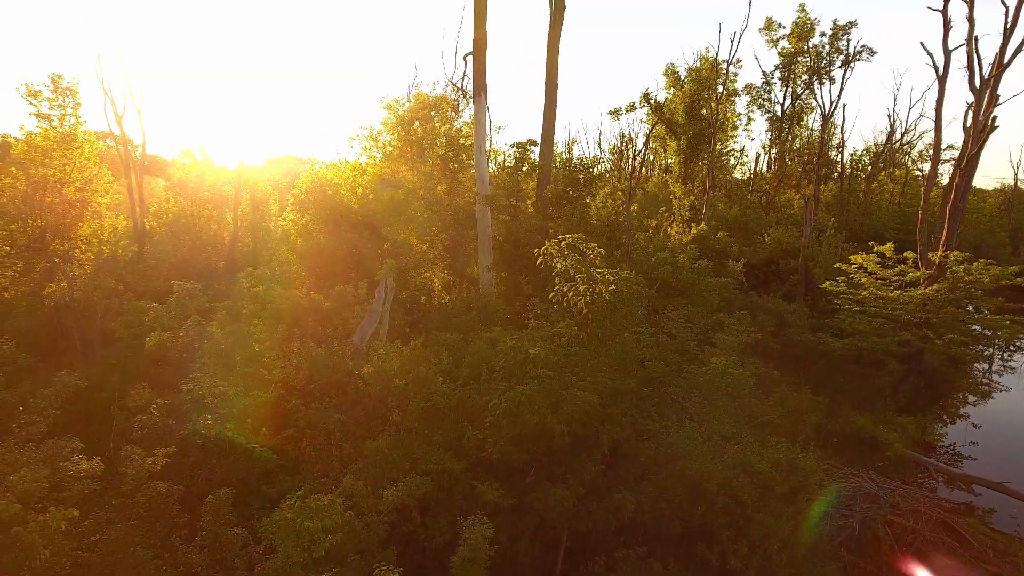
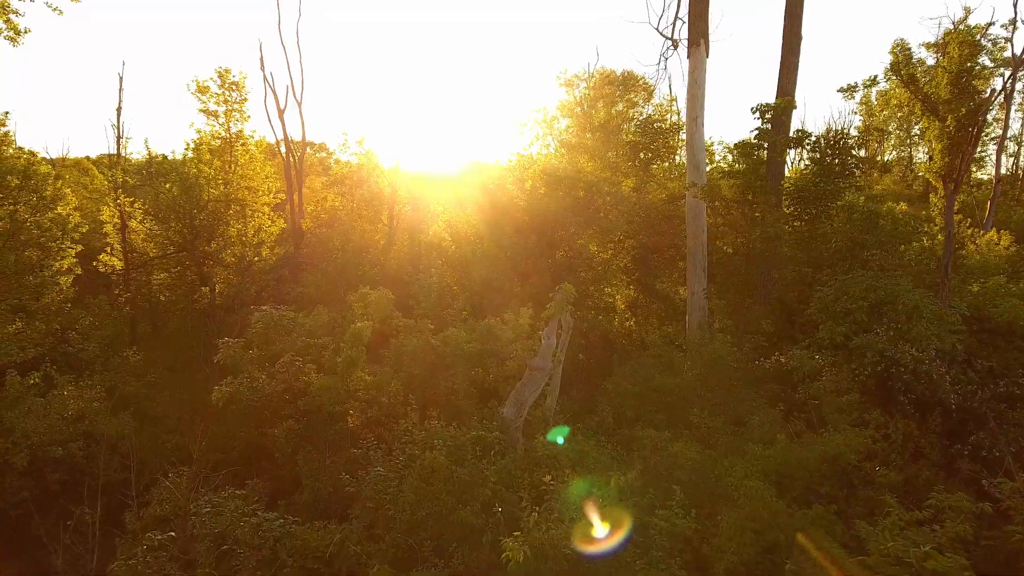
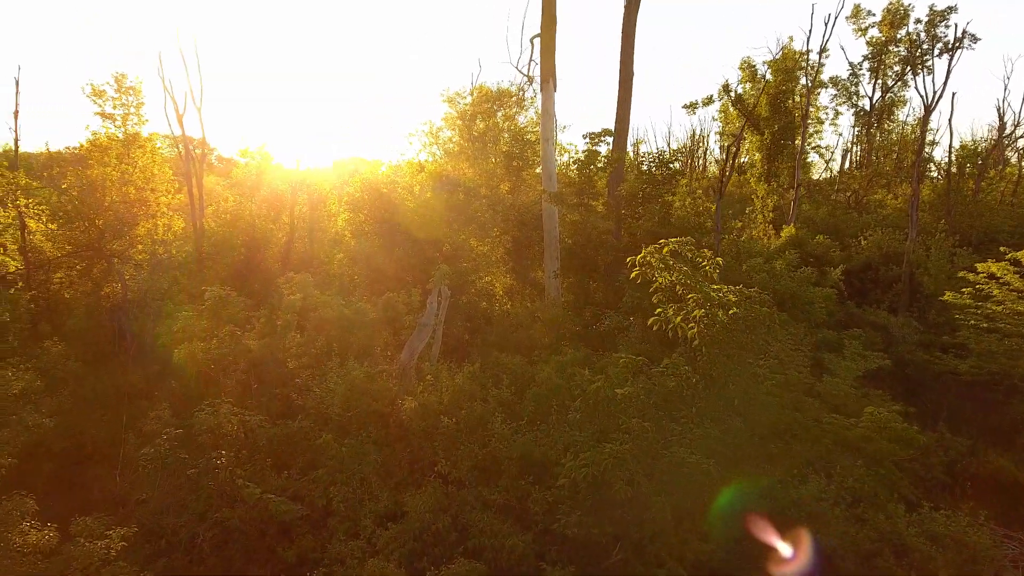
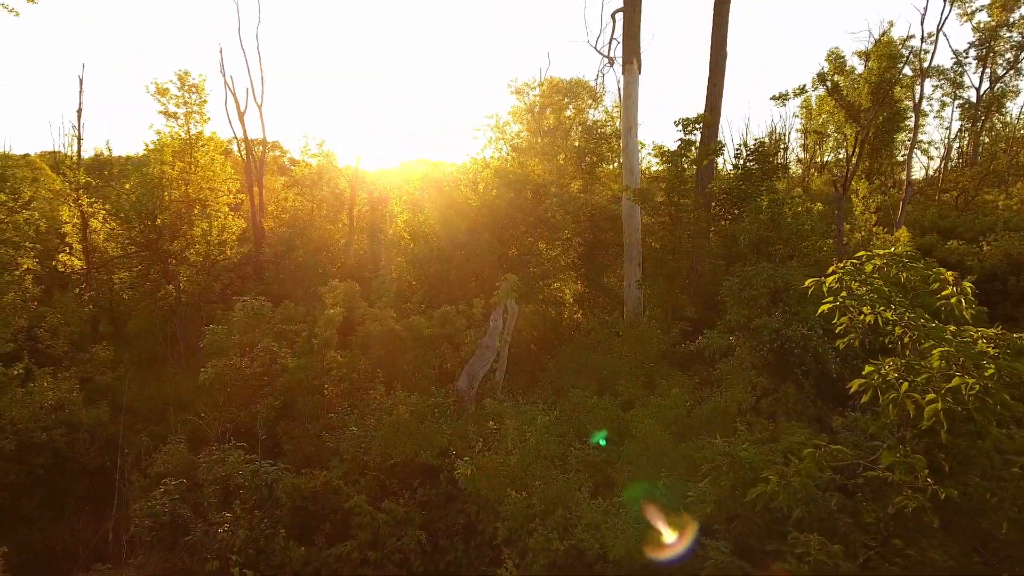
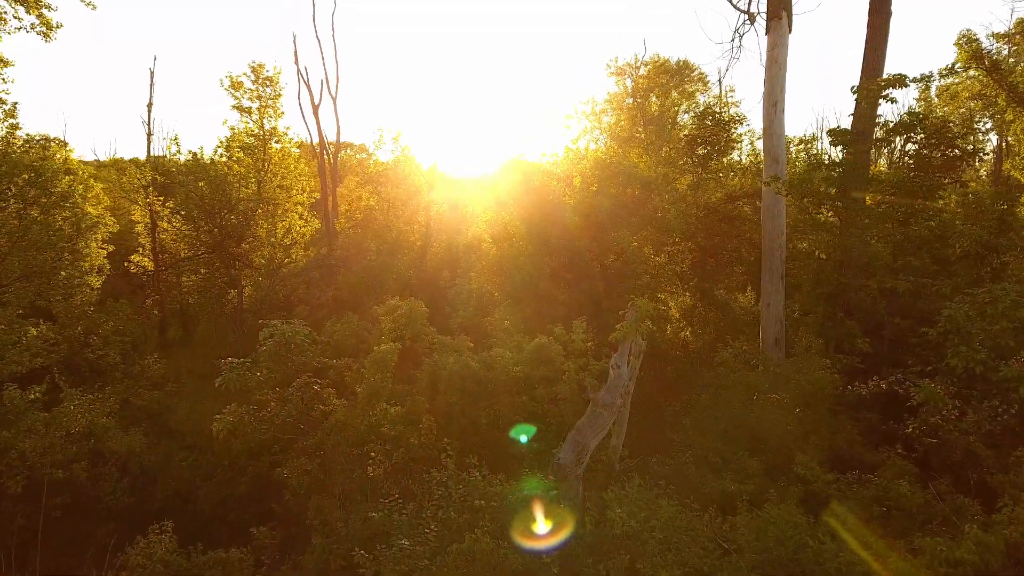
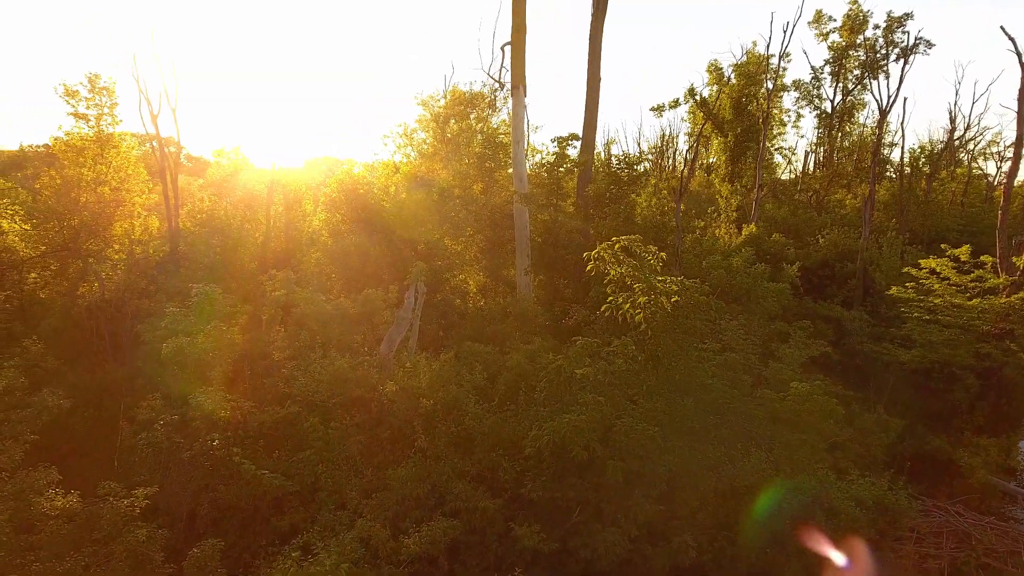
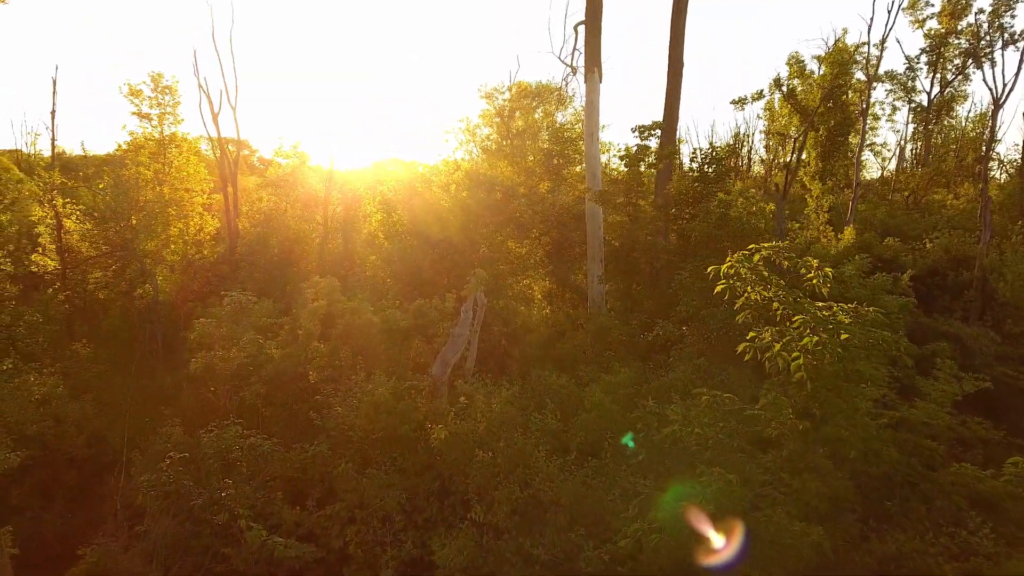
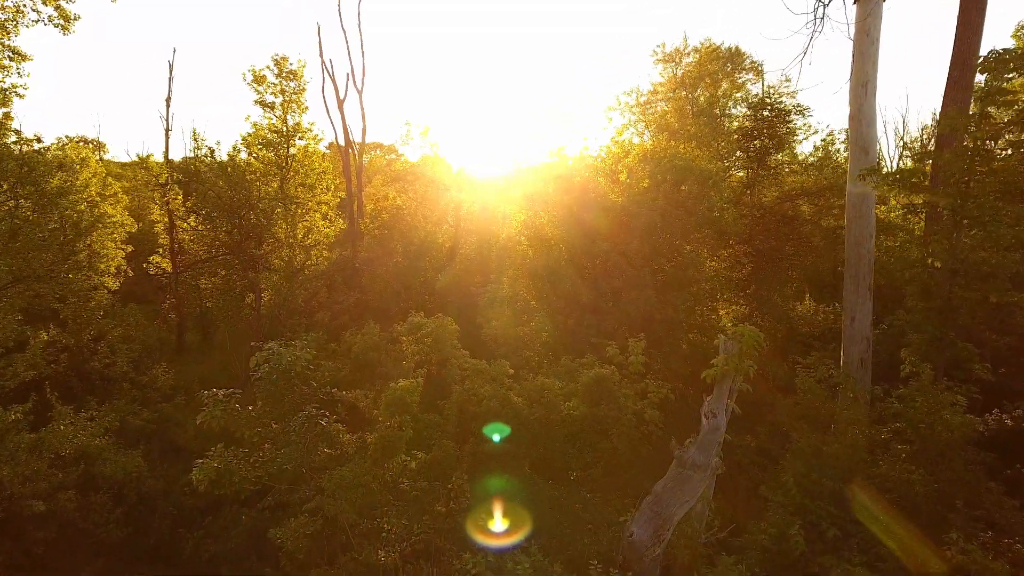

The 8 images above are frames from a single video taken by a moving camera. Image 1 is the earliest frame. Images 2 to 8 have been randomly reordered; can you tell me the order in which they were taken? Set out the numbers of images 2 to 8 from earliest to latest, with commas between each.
6, 3, 7, 4, 2, 5, 8
